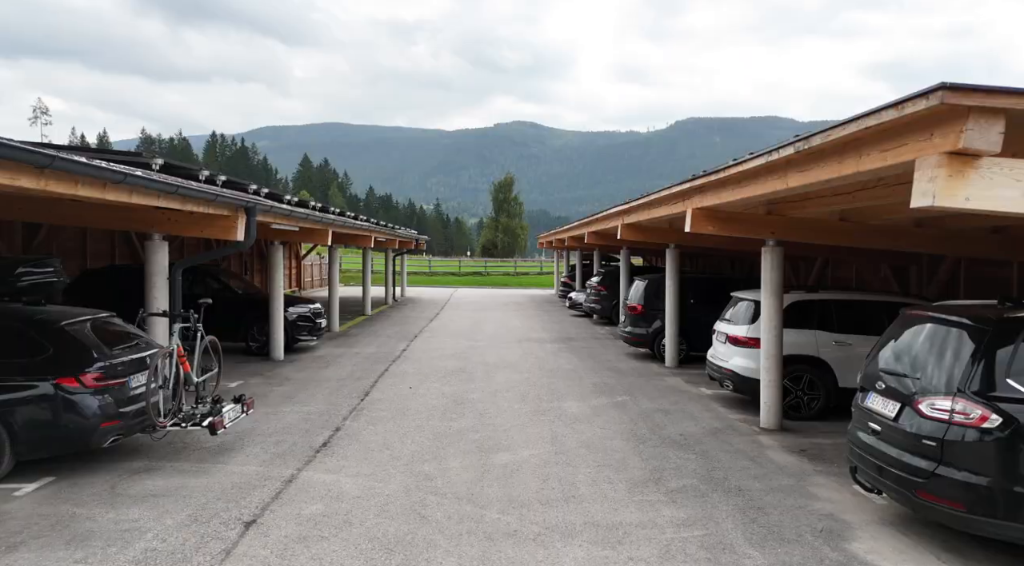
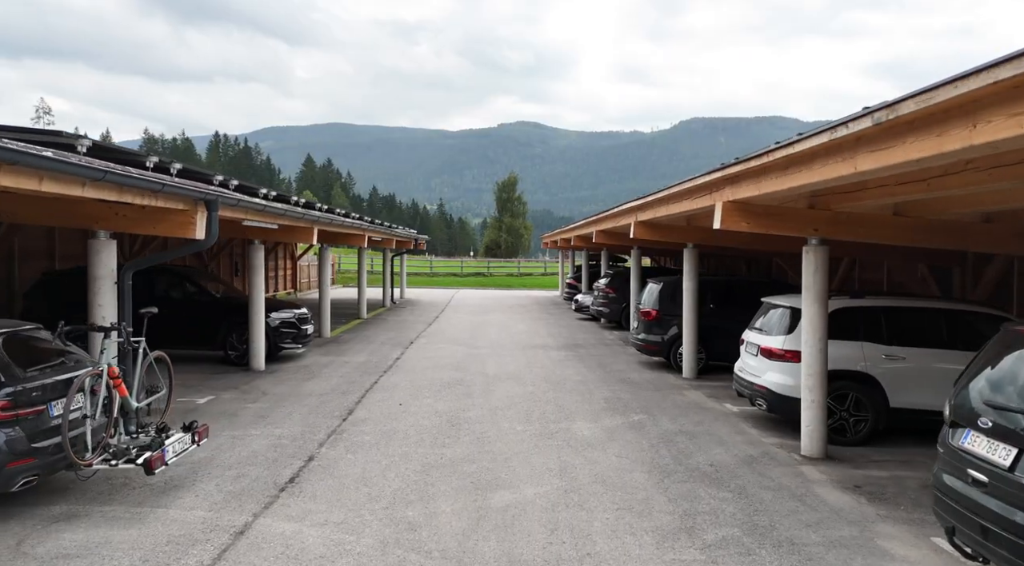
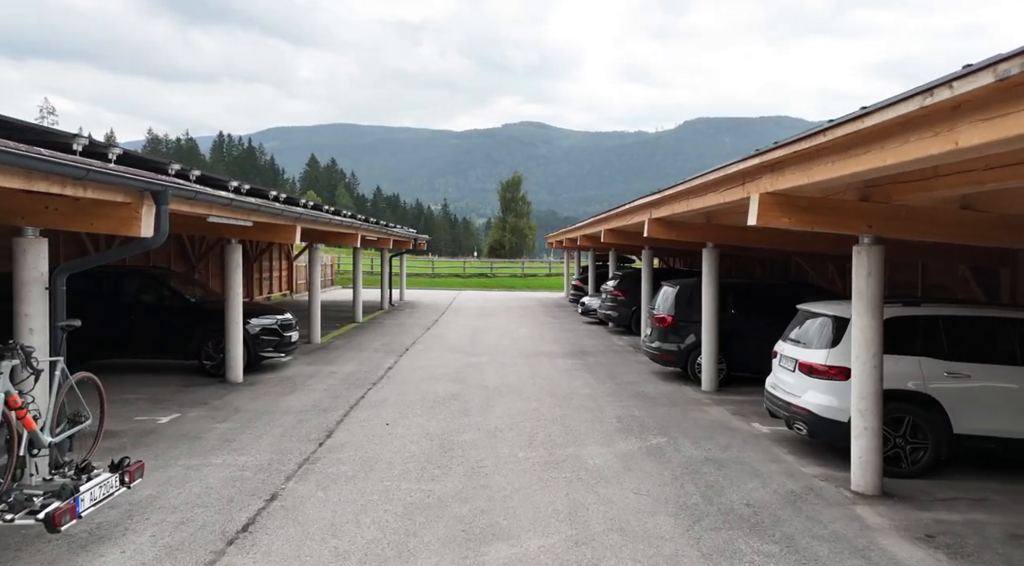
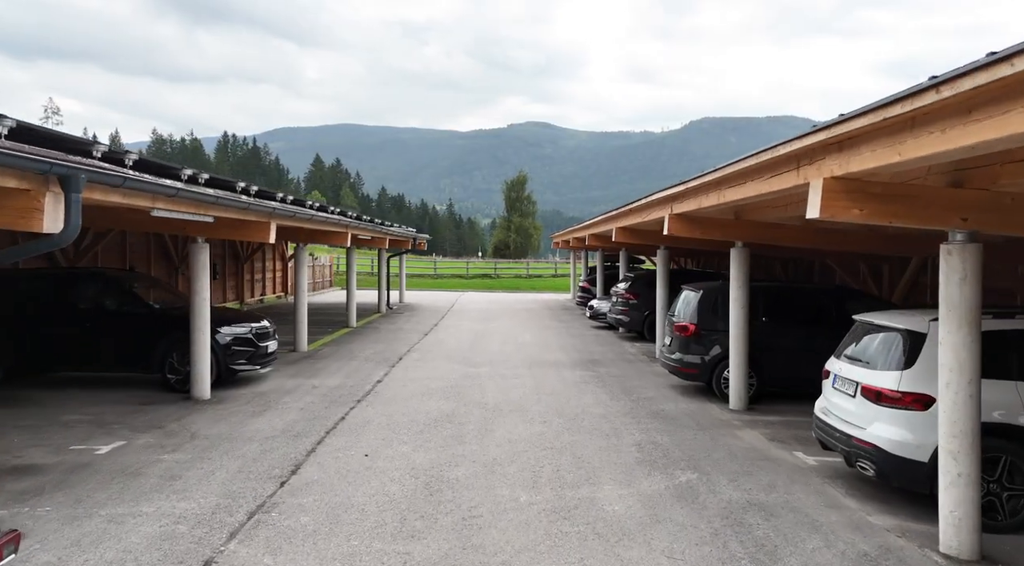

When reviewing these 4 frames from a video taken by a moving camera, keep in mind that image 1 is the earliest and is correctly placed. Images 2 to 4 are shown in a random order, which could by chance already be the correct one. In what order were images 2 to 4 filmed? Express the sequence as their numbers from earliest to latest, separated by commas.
2, 3, 4
